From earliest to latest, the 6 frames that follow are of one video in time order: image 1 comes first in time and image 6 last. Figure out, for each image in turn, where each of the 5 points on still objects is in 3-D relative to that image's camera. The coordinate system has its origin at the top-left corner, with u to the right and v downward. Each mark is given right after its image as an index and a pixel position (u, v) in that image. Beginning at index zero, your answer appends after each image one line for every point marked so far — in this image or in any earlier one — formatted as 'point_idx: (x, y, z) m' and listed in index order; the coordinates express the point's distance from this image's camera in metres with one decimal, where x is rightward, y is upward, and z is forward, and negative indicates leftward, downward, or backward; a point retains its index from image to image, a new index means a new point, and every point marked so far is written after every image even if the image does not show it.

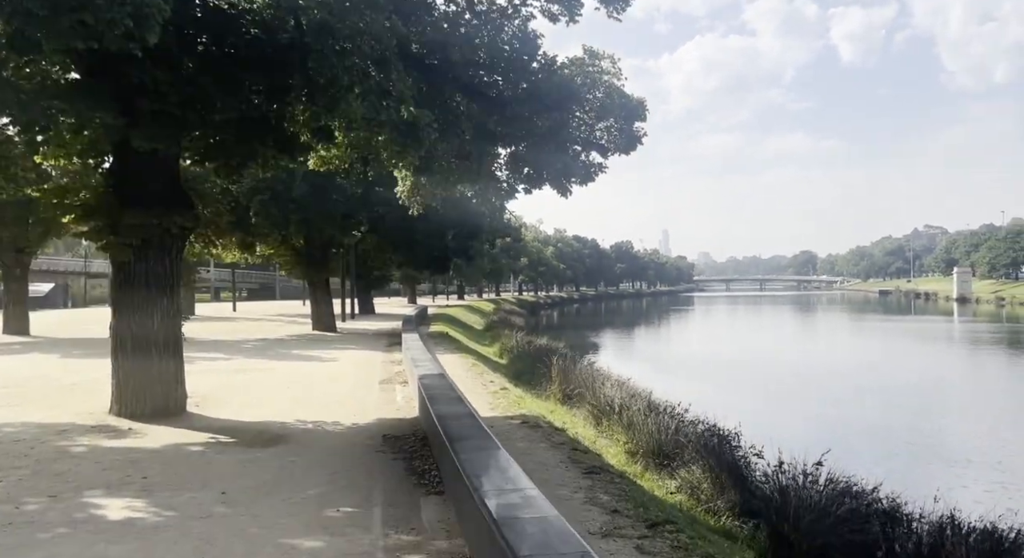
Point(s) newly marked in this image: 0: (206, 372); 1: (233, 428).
0: (-6.5, -2.0, +15.7) m
1: (-3.6, -1.9, +9.4) m
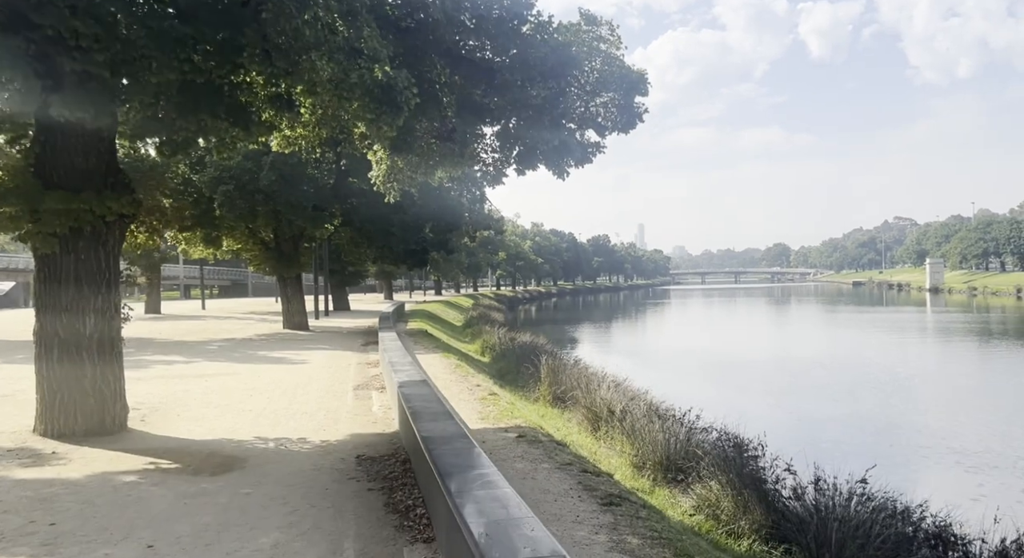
0: (-6.7, -1.9, +14.2) m
1: (-3.6, -1.9, +8.0) m
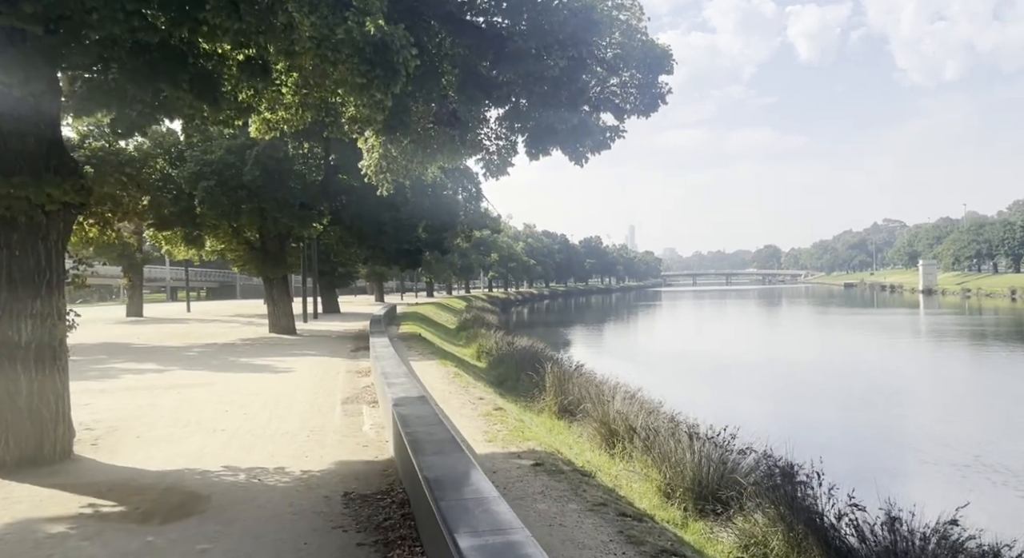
0: (-6.7, -1.9, +12.8) m
1: (-3.4, -1.9, +6.7) m
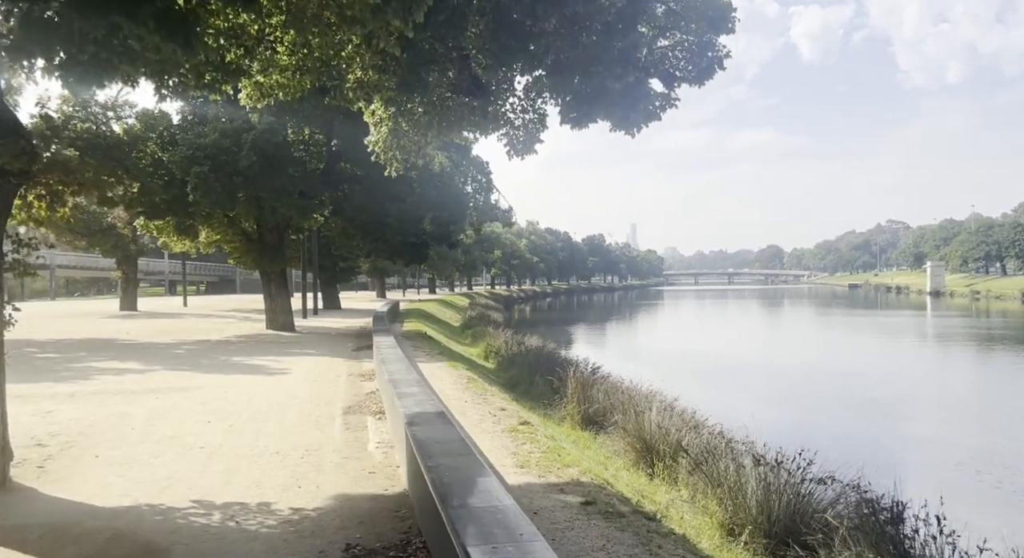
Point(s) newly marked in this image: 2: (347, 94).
0: (-6.3, -1.7, +11.3) m
1: (-3.1, -1.8, +5.2) m
2: (-2.2, +2.5, +10.1) m
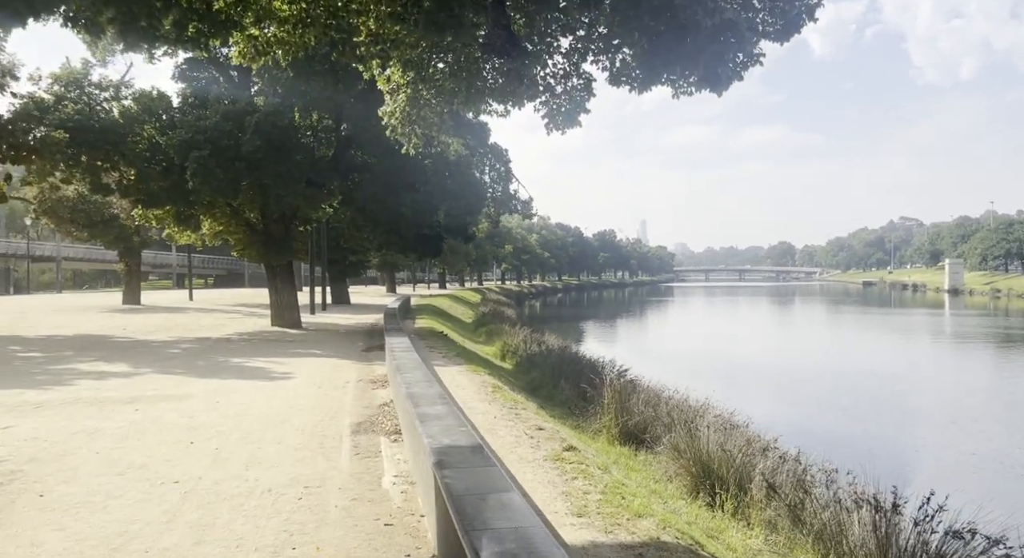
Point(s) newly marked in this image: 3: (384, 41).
0: (-5.8, -1.6, +9.9) m
1: (-2.7, -1.7, +3.7) m
2: (-1.8, +2.6, +8.5) m
3: (-1.3, +2.4, +7.8) m
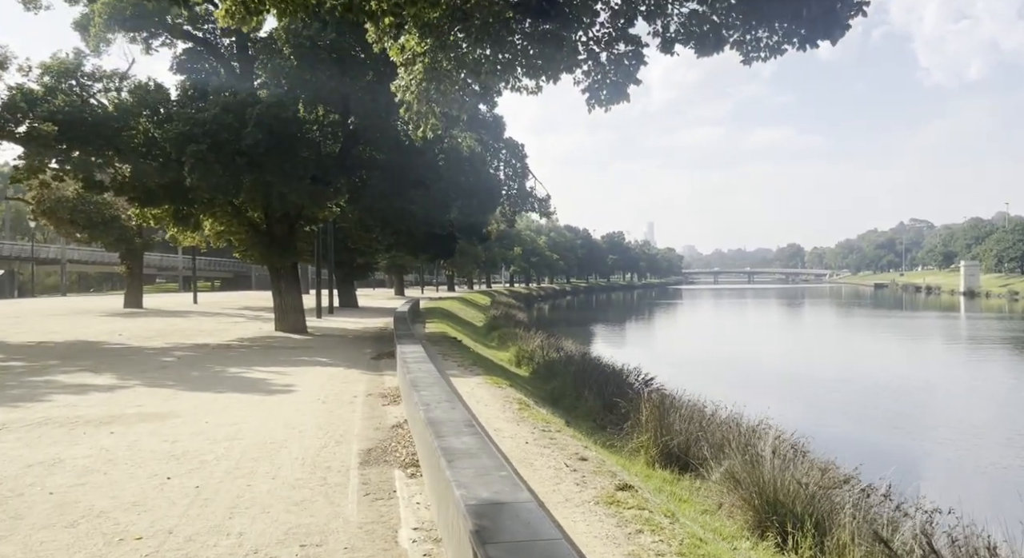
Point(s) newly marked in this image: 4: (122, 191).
0: (-5.5, -1.7, +8.6) m
1: (-2.4, -1.7, +2.4) m
2: (-1.4, +2.6, +7.2) m
3: (-0.9, +2.4, +6.6) m
4: (-10.2, +2.3, +19.5) m
